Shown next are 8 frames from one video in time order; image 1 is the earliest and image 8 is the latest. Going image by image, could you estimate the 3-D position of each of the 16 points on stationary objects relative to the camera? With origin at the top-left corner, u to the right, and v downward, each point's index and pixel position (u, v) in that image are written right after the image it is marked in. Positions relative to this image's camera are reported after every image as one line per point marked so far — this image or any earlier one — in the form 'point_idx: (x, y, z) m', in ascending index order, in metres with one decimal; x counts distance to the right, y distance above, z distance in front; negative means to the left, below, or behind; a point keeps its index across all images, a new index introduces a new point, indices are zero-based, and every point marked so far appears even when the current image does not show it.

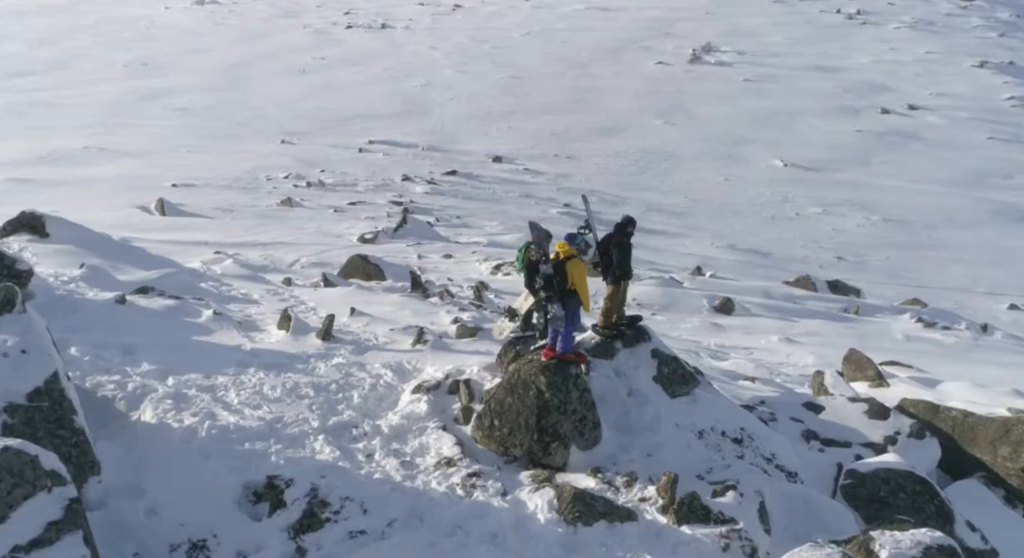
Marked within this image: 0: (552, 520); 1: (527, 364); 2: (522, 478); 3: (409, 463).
0: (+0.3, -1.3, +5.7) m
1: (+0.1, -0.6, +6.5) m
2: (+0.1, -1.1, +6.0) m
3: (-0.5, -1.1, +6.3) m
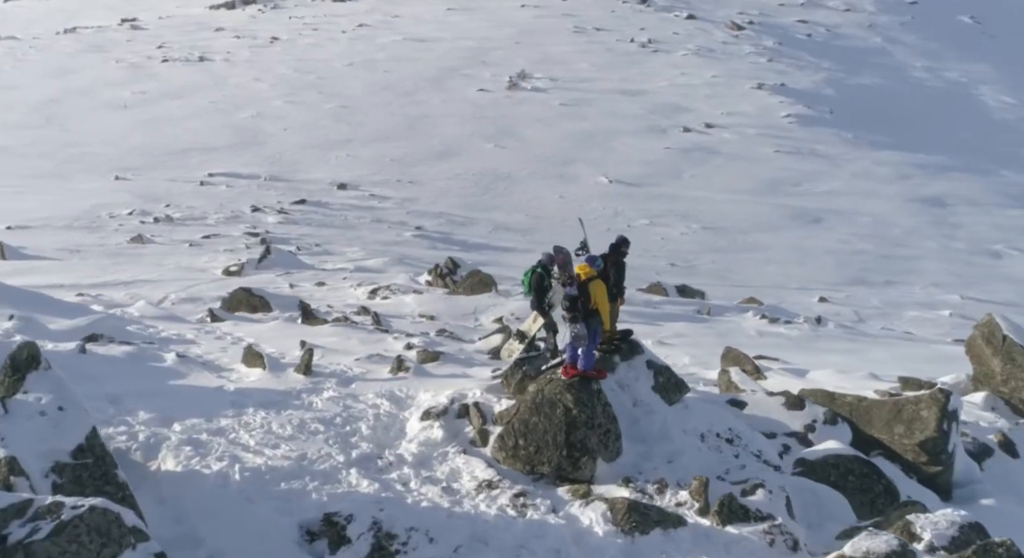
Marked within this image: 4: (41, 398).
0: (+0.6, -1.4, +5.9) m
1: (+0.2, -0.7, +6.7) m
2: (+0.3, -1.3, +6.2) m
3: (-0.3, -1.2, +6.3) m
4: (-2.4, -0.6, +5.5) m
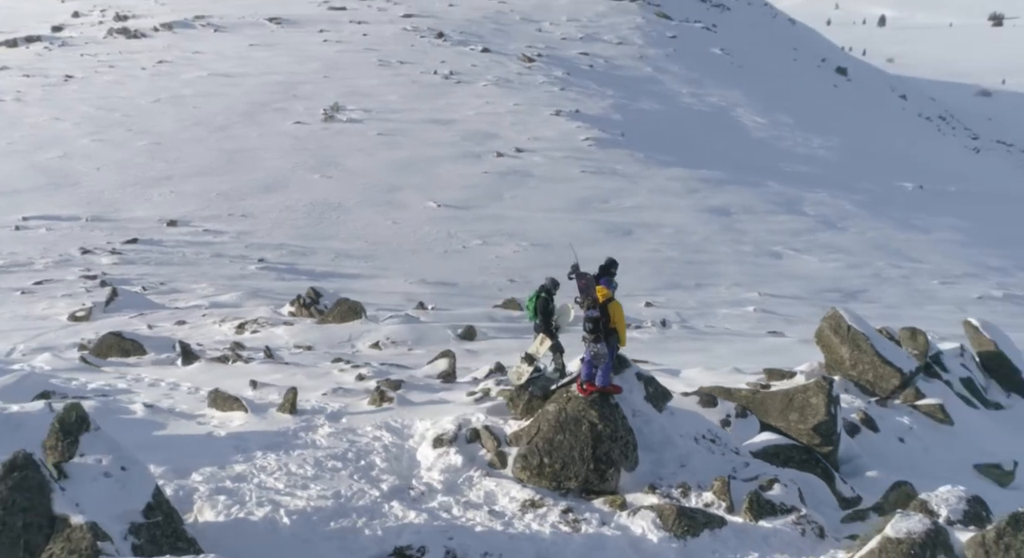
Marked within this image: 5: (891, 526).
0: (+0.9, -1.5, +6.2) m
1: (+0.4, -0.8, +6.9) m
2: (+0.6, -1.4, +6.4) m
3: (-0.1, -1.4, +6.4) m
4: (-2.0, -0.9, +5.2) m
5: (+2.3, -1.5, +6.3) m
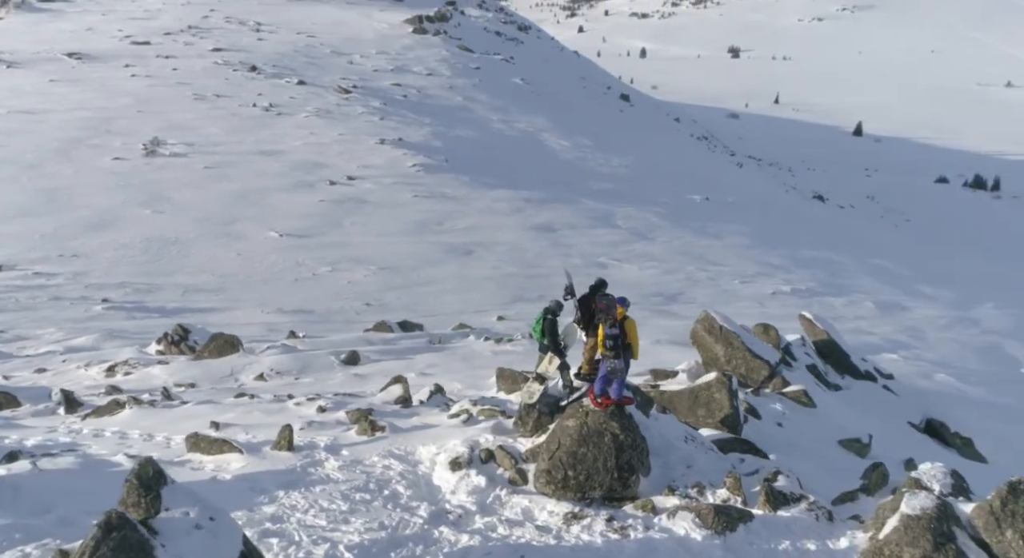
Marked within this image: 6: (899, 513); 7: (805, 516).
0: (+1.2, -1.5, +6.5) m
1: (+0.5, -0.9, +7.1) m
2: (+0.8, -1.5, +6.7) m
3: (+0.2, -1.5, +6.6) m
4: (-1.5, -1.1, +5.0) m
5: (+2.5, -1.5, +6.8) m
6: (+2.5, -1.5, +6.8) m
7: (+1.9, -1.5, +7.0) m
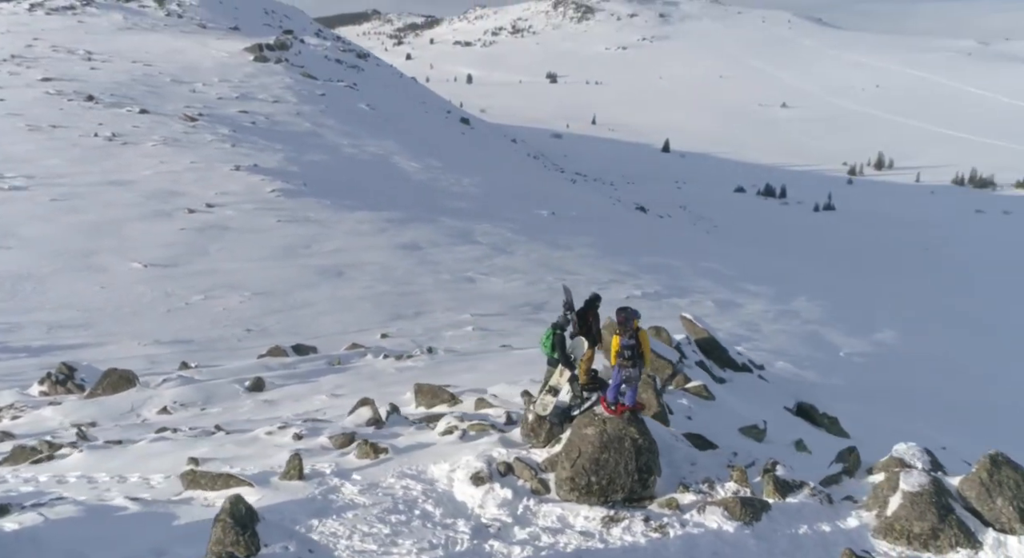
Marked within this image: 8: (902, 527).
0: (+1.4, -1.6, +6.8) m
1: (+0.6, -1.0, +7.3) m
2: (+1.0, -1.5, +7.0) m
3: (+0.4, -1.6, +6.8) m
4: (-1.0, -1.2, +5.0) m
5: (+2.7, -1.4, +7.4) m
6: (+2.7, -1.5, +7.4) m
7: (+2.1, -1.5, +7.4) m
8: (+2.7, -1.7, +7.2) m
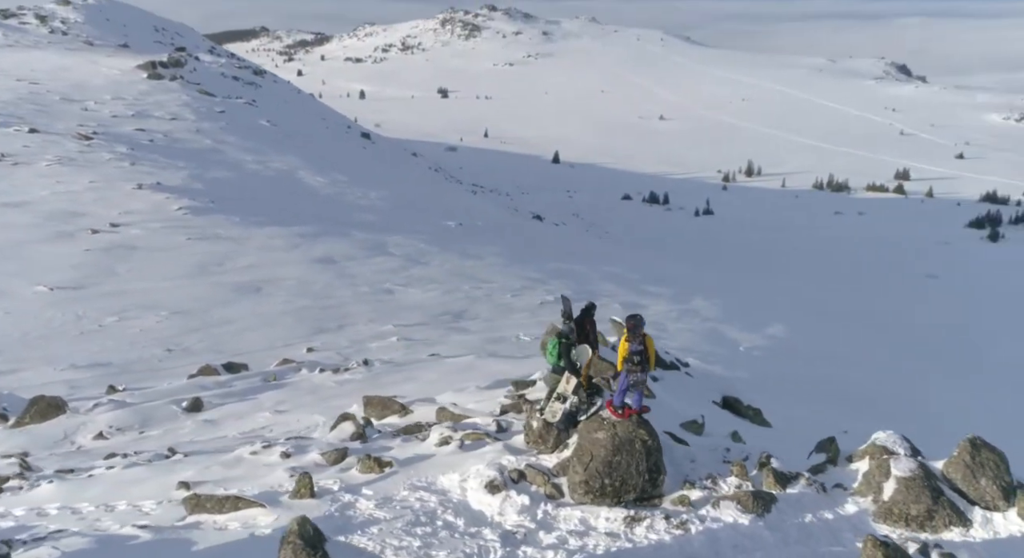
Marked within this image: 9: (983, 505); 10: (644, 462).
0: (+1.6, -1.6, +7.1) m
1: (+0.7, -1.0, +7.5) m
2: (+1.2, -1.5, +7.2) m
3: (+0.6, -1.6, +6.9) m
4: (-0.7, -1.3, +5.0) m
5: (+2.8, -1.4, +7.8) m
6: (+2.8, -1.4, +7.7) m
7: (+2.1, -1.5, +7.7) m
8: (+2.8, -1.6, +7.6) m
9: (+3.4, -1.6, +7.8) m
10: (+0.9, -1.3, +7.4) m
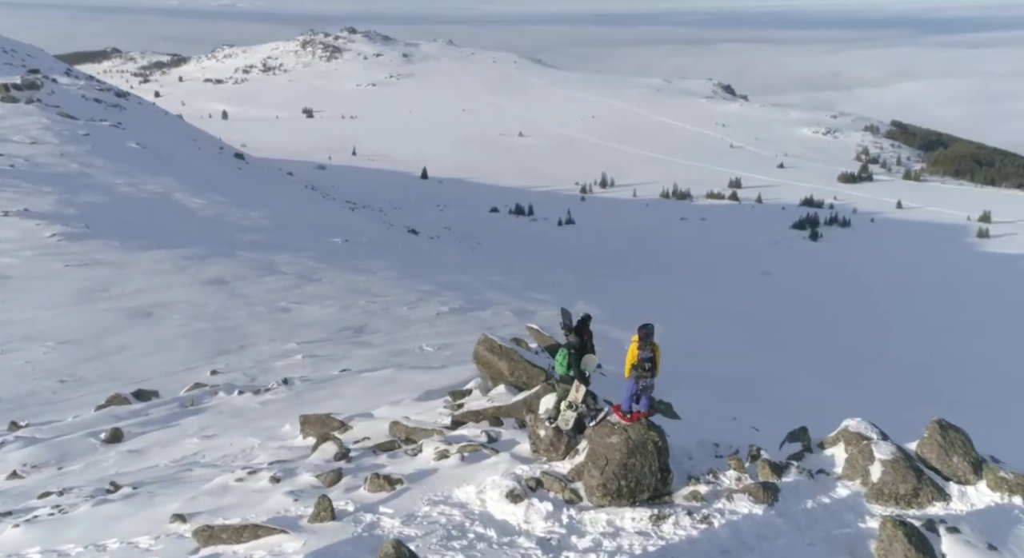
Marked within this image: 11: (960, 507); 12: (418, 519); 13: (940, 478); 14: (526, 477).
0: (+1.7, -1.6, +7.5) m
1: (+0.8, -1.1, +7.8) m
2: (+1.3, -1.6, +7.5) m
3: (+0.8, -1.7, +7.2) m
4: (-0.3, -1.4, +5.1) m
5: (+2.9, -1.3, +8.3) m
6: (+2.8, -1.4, +8.3) m
7: (+2.2, -1.5, +8.2) m
8: (+2.9, -1.6, +8.1) m
9: (+3.5, -1.6, +8.4) m
10: (+1.0, -1.3, +7.7) m
11: (+3.4, -1.8, +8.2) m
12: (-0.7, -1.7, +7.4) m
13: (+3.4, -1.6, +8.4) m
14: (+0.1, -1.4, +7.8) m
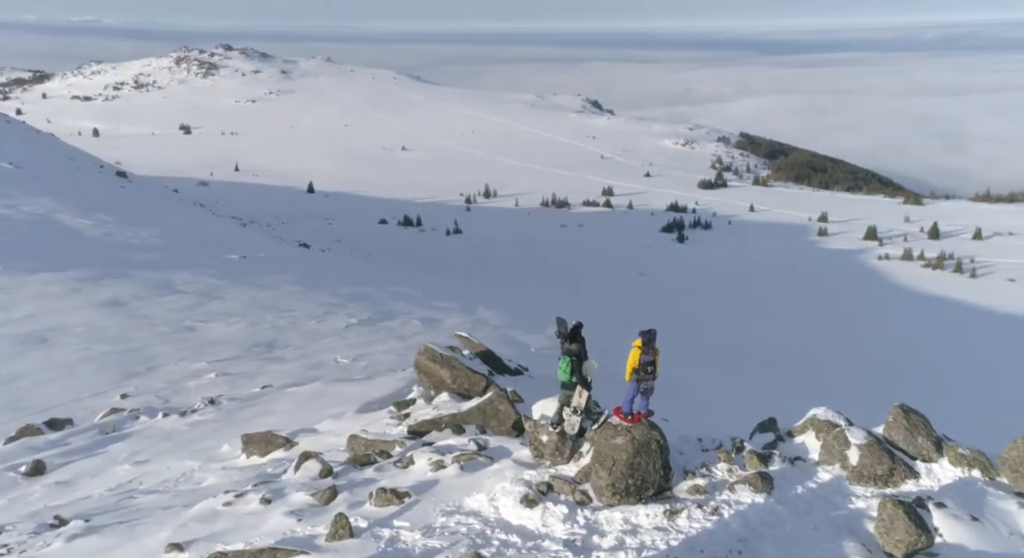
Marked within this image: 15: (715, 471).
0: (+1.8, -1.6, +7.9) m
1: (+0.8, -1.2, +8.1) m
2: (+1.4, -1.6, +7.9) m
3: (+0.9, -1.7, +7.5) m
4: (+0.1, -1.5, +5.3) m
5: (+2.8, -1.3, +8.8) m
6: (+2.8, -1.4, +8.8) m
7: (+2.2, -1.5, +8.7) m
8: (+2.9, -1.6, +8.7) m
9: (+3.5, -1.5, +9.0) m
10: (+1.1, -1.4, +8.0) m
11: (+3.4, -1.7, +8.8) m
12: (-0.6, -1.8, +7.6) m
13: (+3.4, -1.5, +9.0) m
14: (+0.2, -1.5, +8.0) m
15: (+1.6, -1.5, +8.4) m
